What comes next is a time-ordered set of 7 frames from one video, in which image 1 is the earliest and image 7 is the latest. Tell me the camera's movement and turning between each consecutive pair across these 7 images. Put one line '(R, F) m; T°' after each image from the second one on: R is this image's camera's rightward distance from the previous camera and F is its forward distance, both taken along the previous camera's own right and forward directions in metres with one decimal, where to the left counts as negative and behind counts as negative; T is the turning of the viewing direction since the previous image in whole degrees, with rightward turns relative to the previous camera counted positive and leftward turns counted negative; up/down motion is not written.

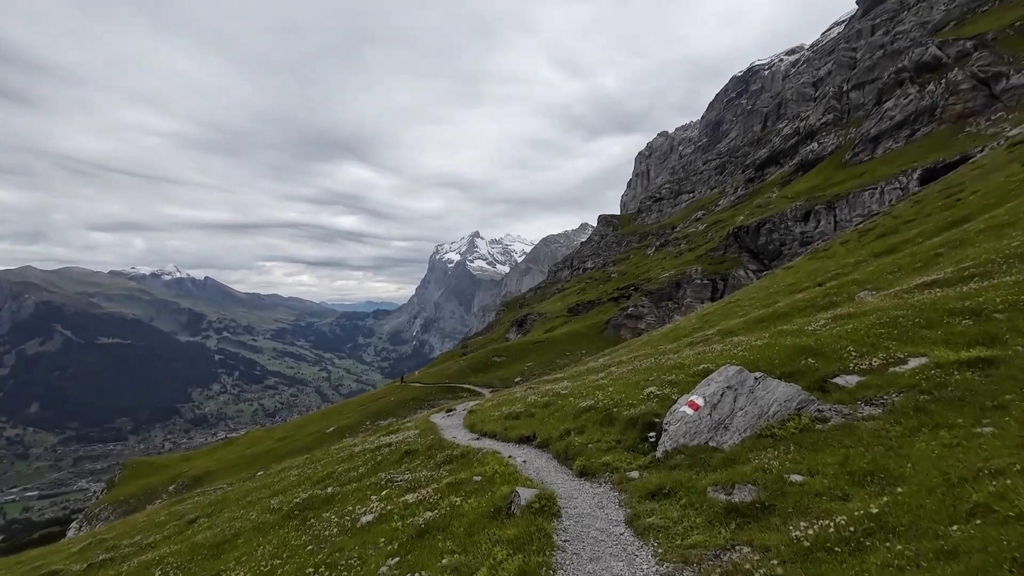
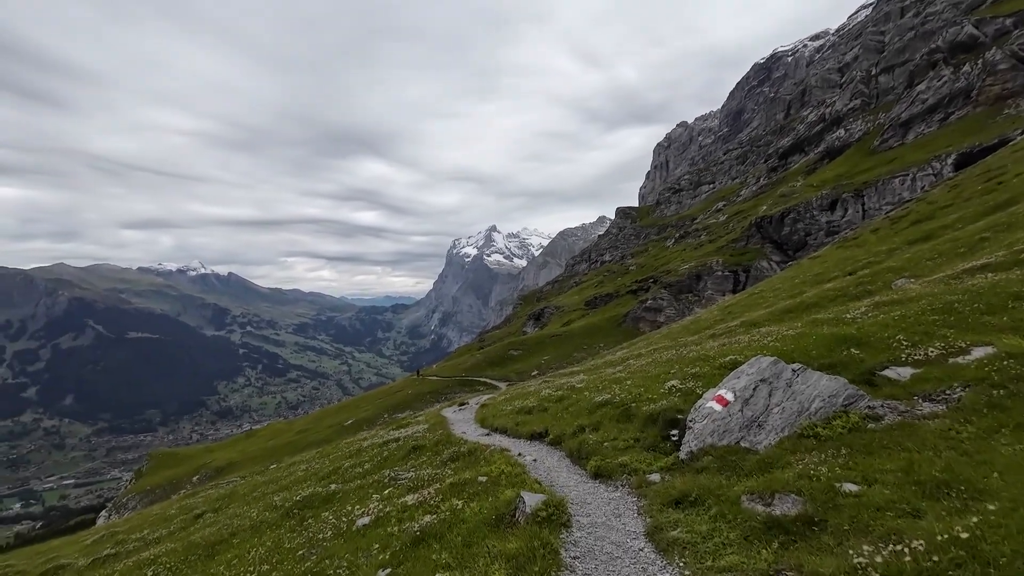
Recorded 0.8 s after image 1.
(+0.4, +1.7) m; -2°
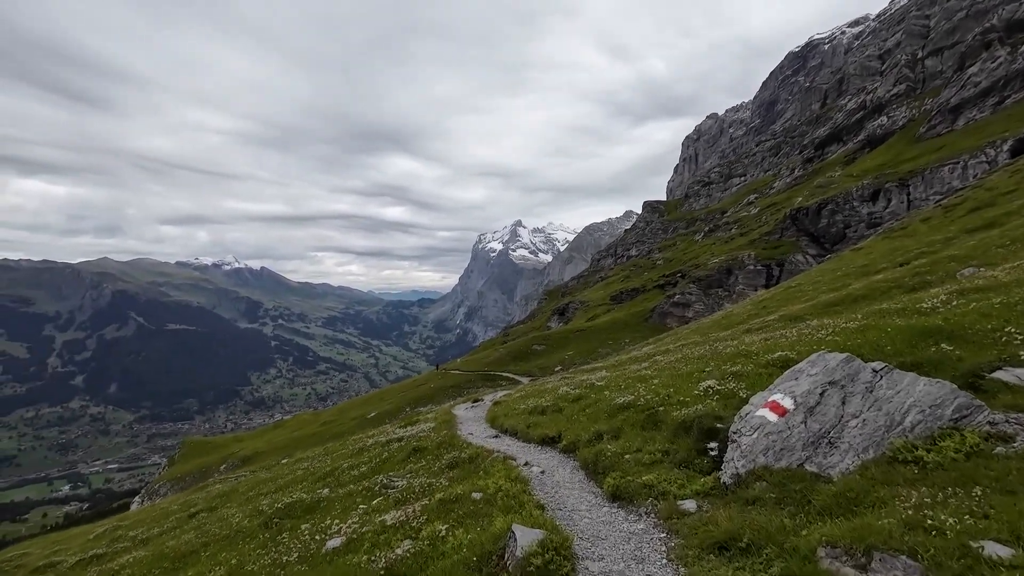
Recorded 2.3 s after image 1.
(+0.7, +3.2) m; -3°
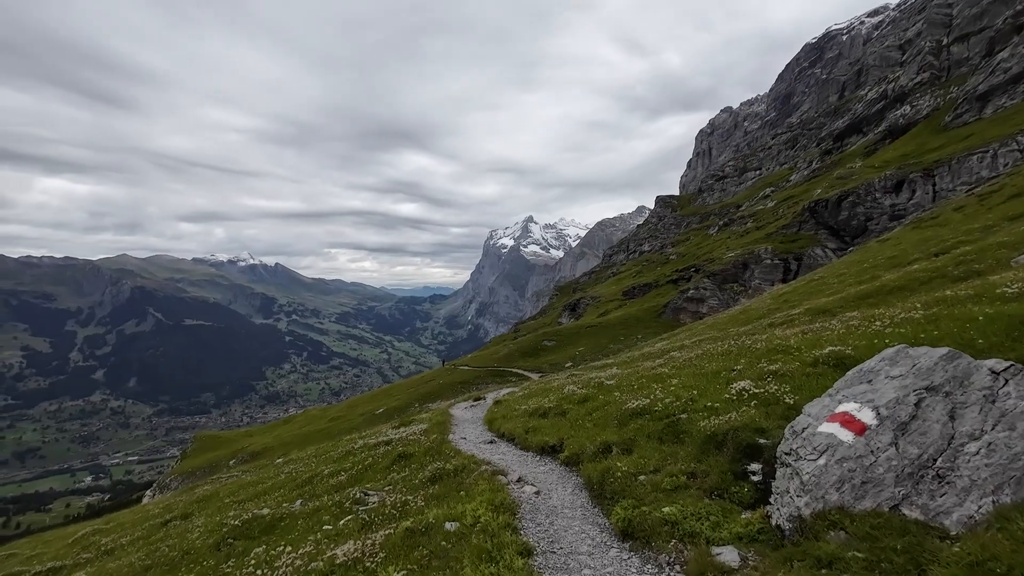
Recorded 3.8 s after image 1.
(+0.7, +3.2) m; -1°
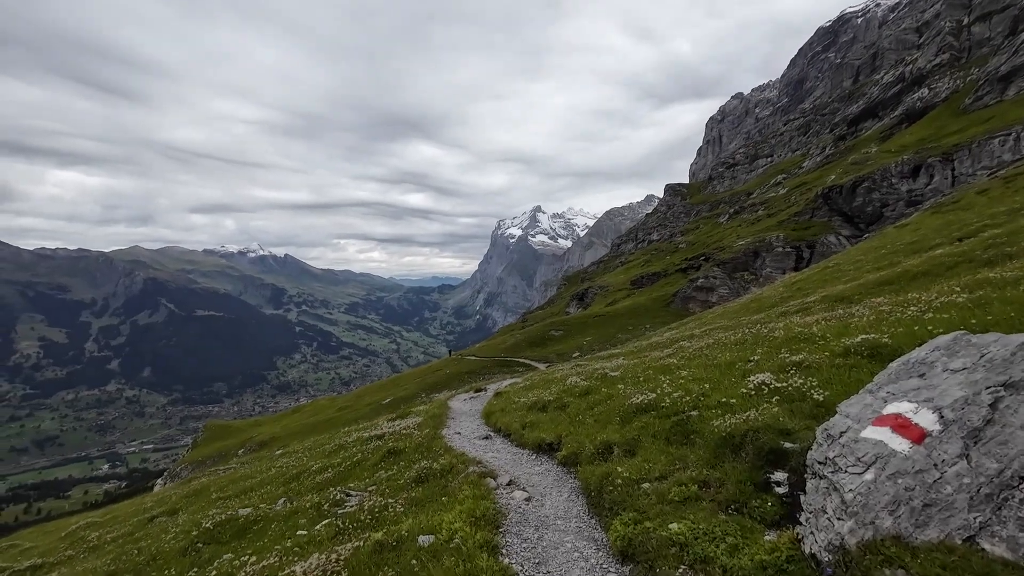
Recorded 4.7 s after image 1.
(+0.6, +1.7) m; -1°
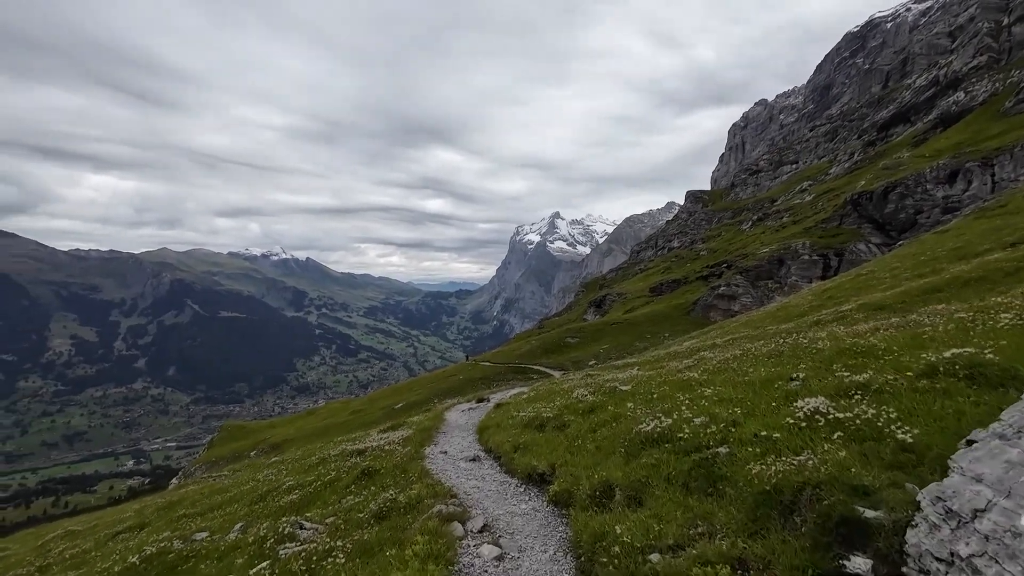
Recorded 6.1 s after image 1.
(+1.0, +3.0) m; -2°
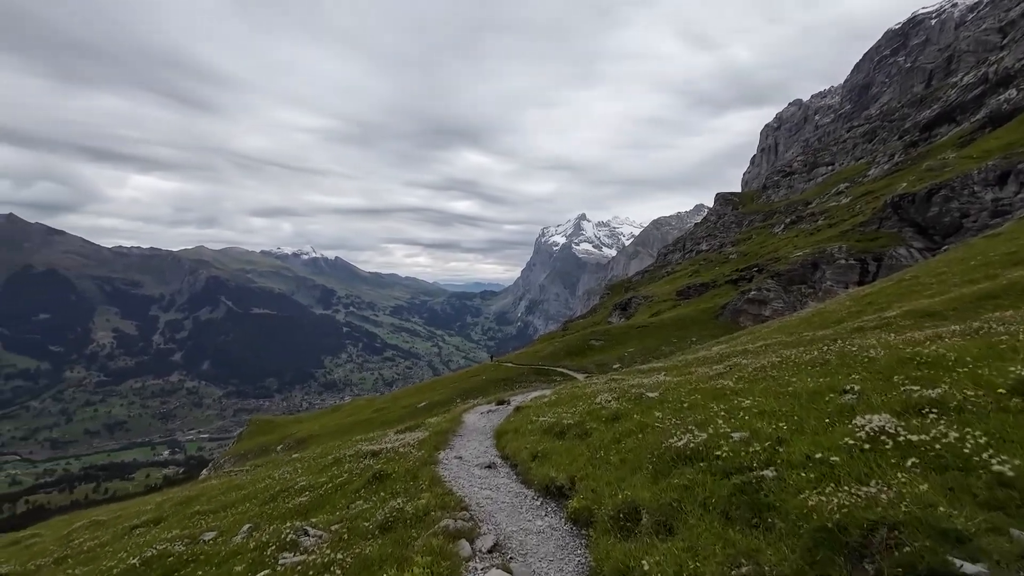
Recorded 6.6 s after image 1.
(+0.2, +1.1) m; -3°
